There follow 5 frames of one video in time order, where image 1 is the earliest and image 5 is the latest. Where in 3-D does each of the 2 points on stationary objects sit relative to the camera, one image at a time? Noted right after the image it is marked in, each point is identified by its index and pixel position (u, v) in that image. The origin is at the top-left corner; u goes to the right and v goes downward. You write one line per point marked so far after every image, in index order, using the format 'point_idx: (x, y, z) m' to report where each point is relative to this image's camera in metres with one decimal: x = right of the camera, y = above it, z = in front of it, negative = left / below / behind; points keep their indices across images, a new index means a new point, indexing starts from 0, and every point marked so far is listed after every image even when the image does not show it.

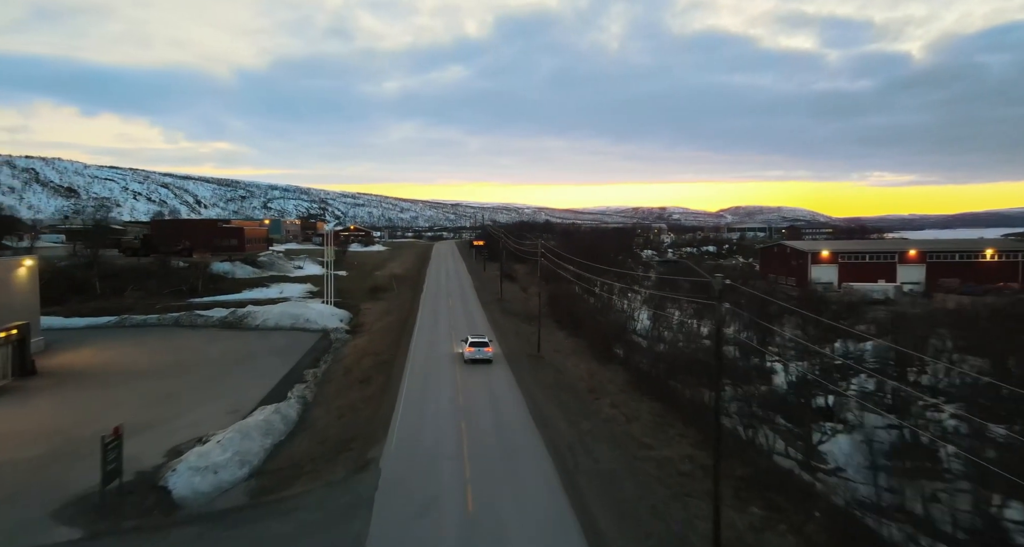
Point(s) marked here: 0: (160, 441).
0: (-9.3, -4.5, +13.6) m
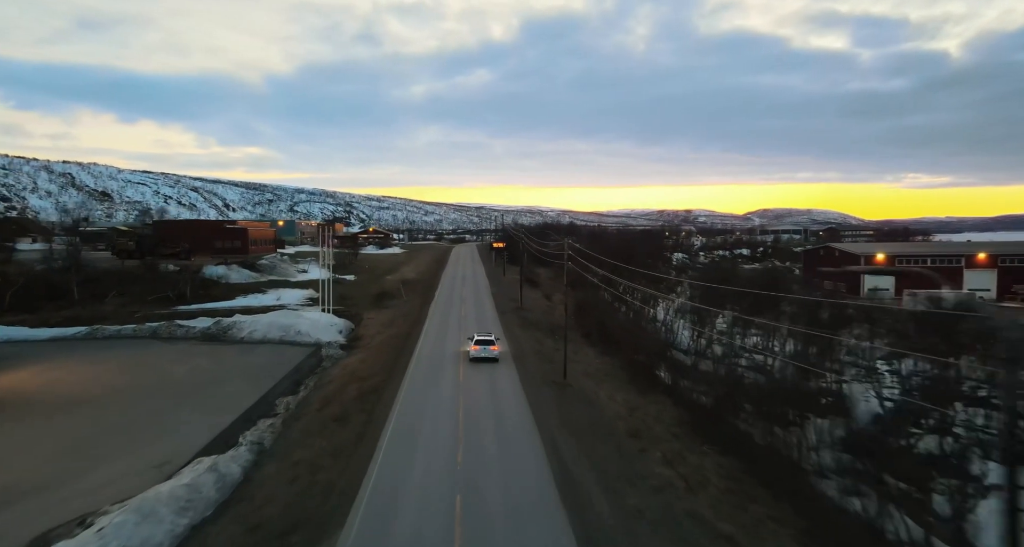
0: (-9.0, -4.6, +9.6) m
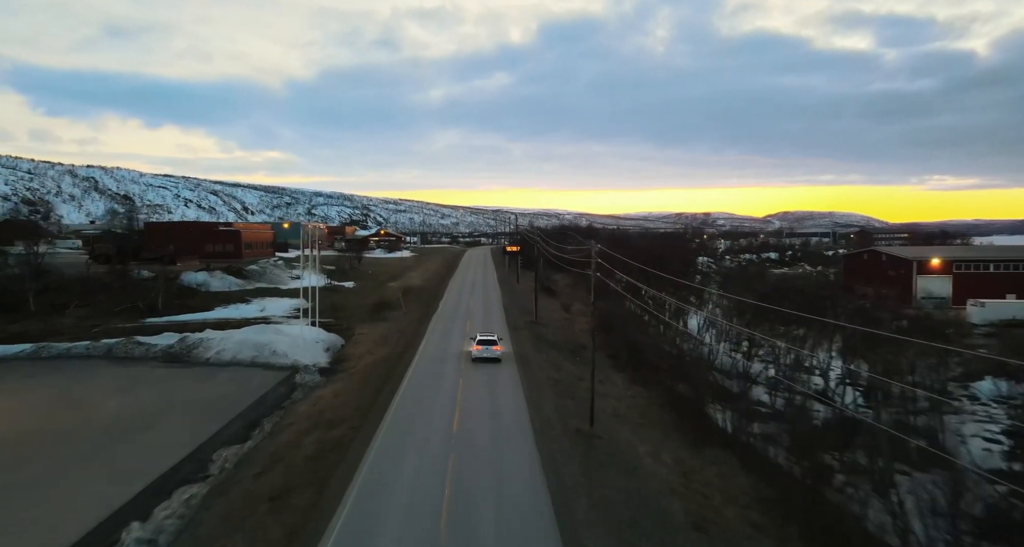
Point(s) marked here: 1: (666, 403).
0: (-9.0, -5.0, +5.5) m
1: (+5.3, -4.5, +17.5) m
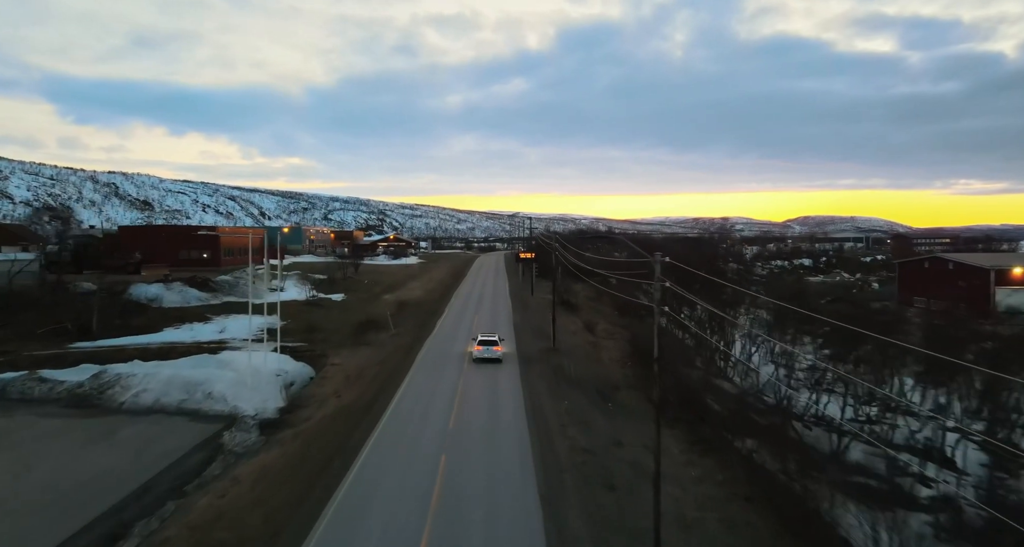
0: (-9.2, -5.4, 0.0) m
1: (+5.4, -5.0, +11.5) m
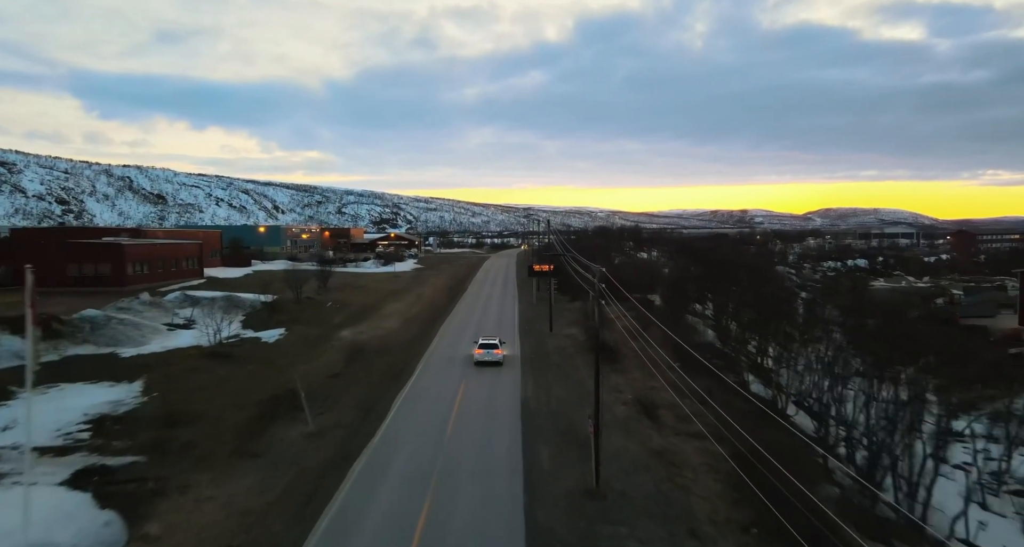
0: (-9.8, -7.1, -10.9) m
1: (+5.2, -6.7, +0.1) m
